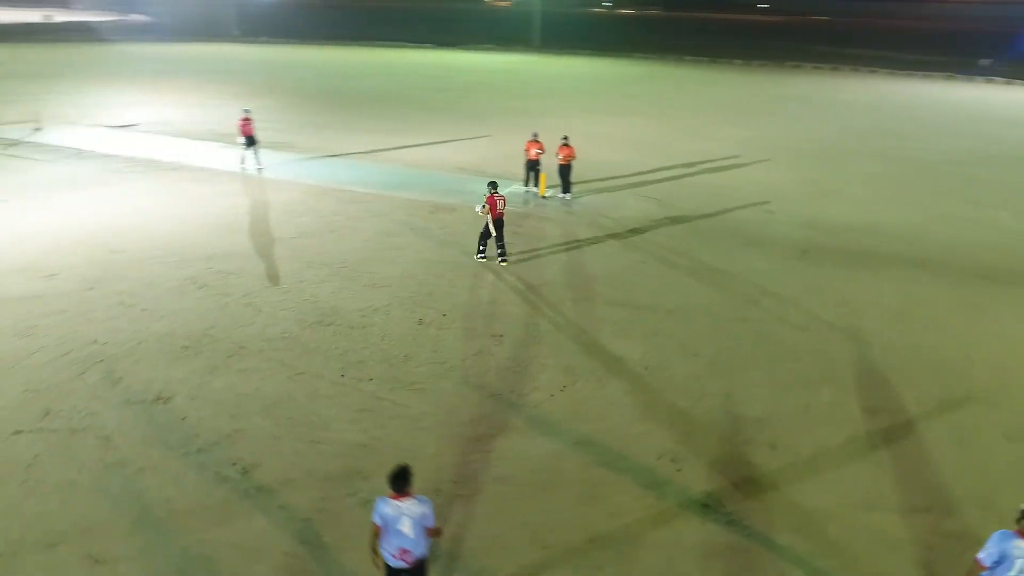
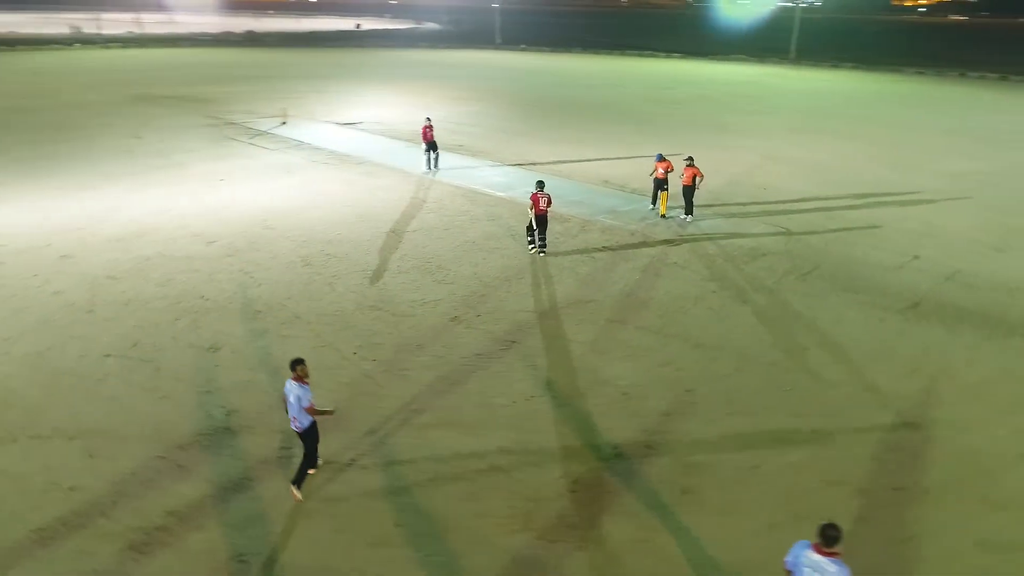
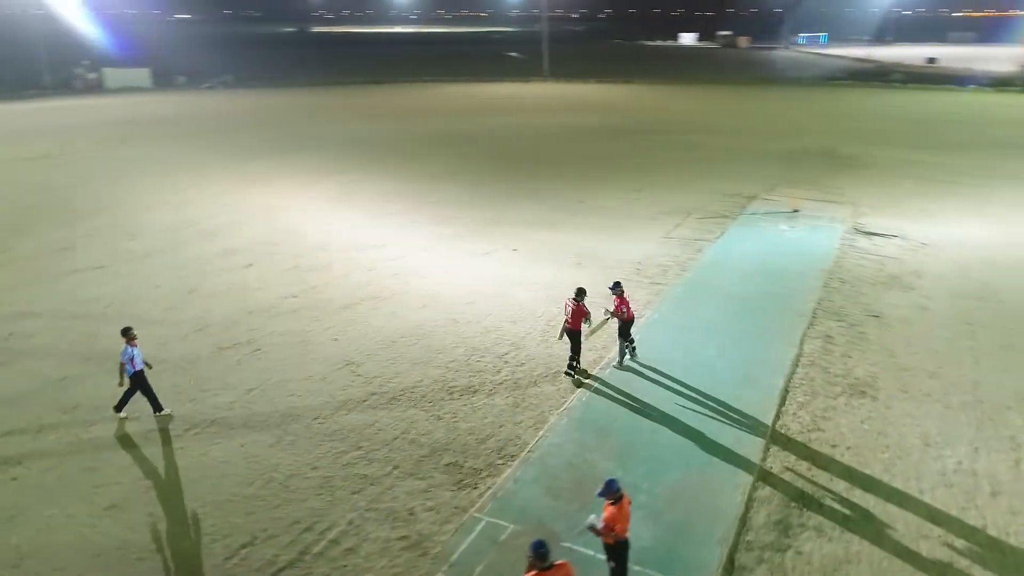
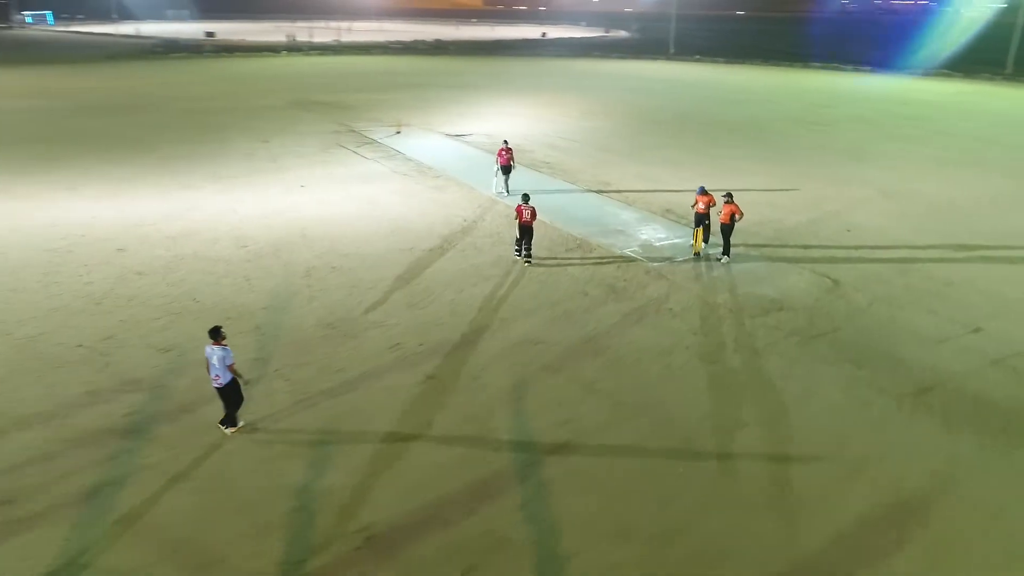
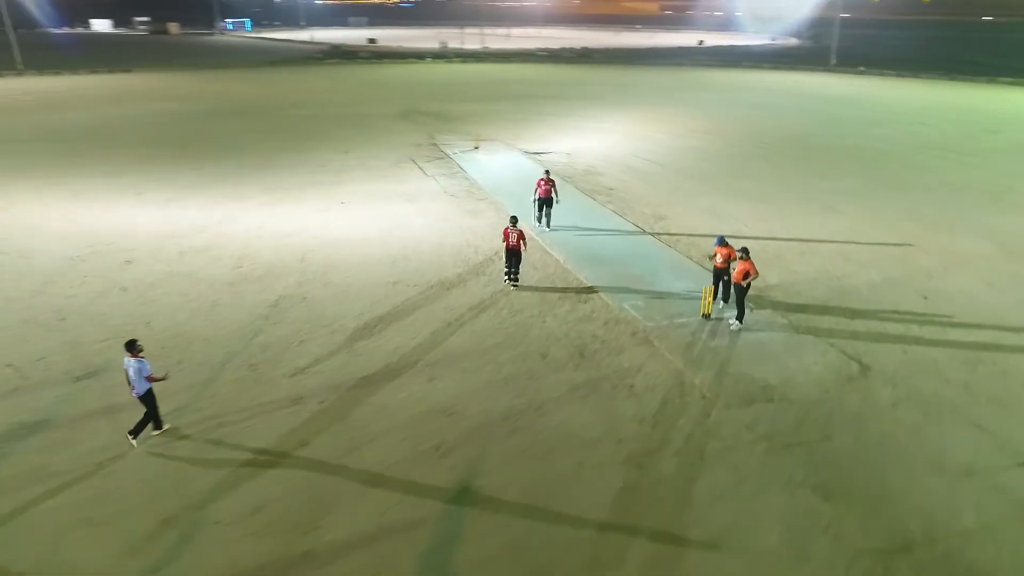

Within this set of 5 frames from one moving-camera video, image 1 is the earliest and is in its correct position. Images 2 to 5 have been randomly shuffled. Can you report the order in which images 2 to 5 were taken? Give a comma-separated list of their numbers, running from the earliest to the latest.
2, 4, 5, 3
